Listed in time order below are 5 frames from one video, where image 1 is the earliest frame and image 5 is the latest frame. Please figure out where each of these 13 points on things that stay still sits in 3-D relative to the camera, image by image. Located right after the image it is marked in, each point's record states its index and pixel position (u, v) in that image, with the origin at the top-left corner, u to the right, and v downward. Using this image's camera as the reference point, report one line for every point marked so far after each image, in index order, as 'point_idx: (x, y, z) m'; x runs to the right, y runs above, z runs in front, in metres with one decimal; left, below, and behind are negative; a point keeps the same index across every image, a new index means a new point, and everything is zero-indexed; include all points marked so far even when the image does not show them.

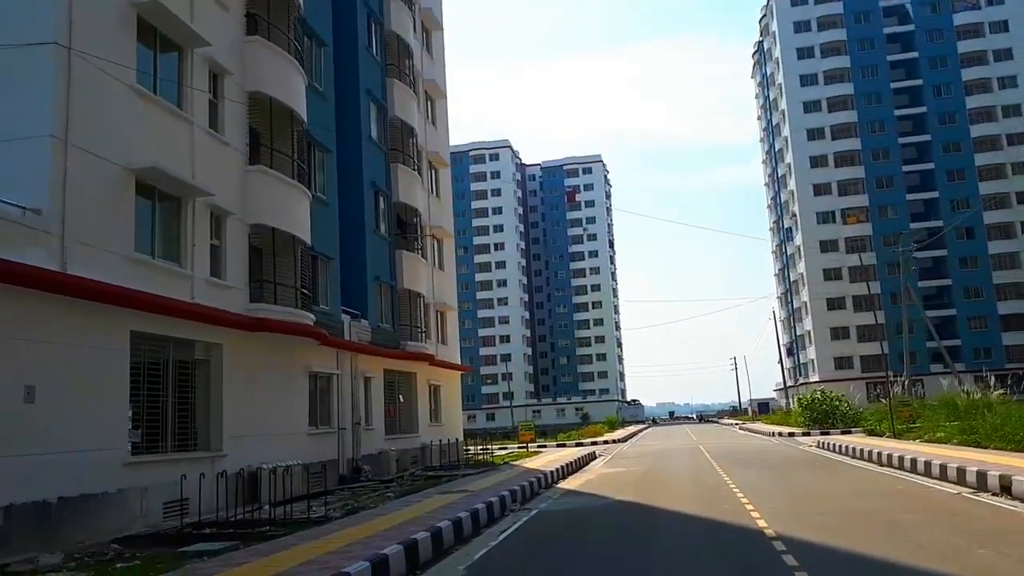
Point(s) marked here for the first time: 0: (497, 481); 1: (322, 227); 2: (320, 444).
0: (-0.3, -4.1, +16.5) m
1: (-4.5, +1.5, +18.3) m
2: (-4.3, -3.5, +17.2) m
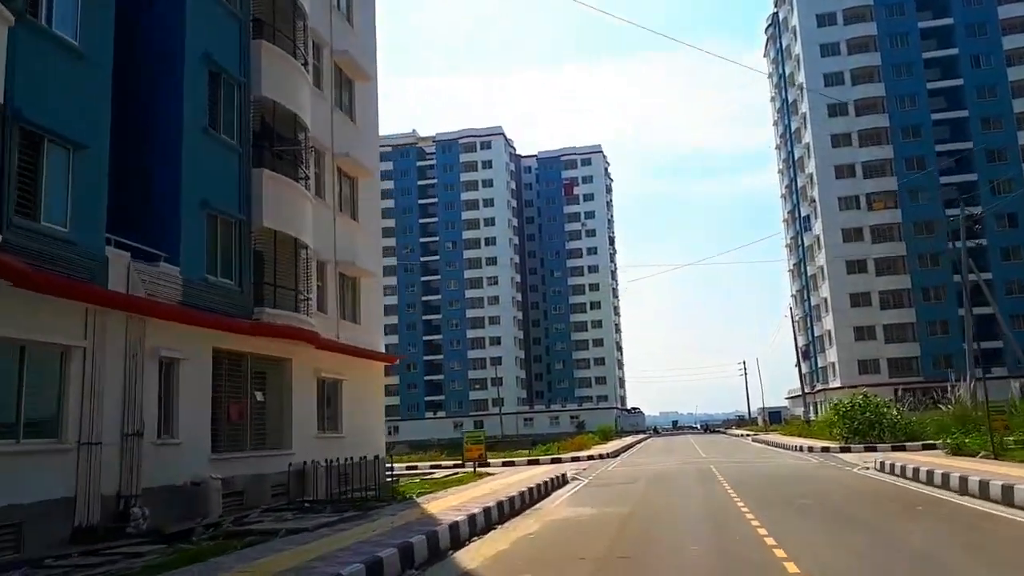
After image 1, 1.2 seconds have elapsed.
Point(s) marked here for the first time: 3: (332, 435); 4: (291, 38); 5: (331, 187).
0: (-2.0, -2.9, +8.5) m
1: (-6.1, +2.7, +10.4) m
2: (-6.0, -2.2, +9.3) m
3: (-4.1, -3.4, +17.7) m
4: (-4.8, +5.4, +16.8) m
5: (-4.4, +2.4, +18.6) m
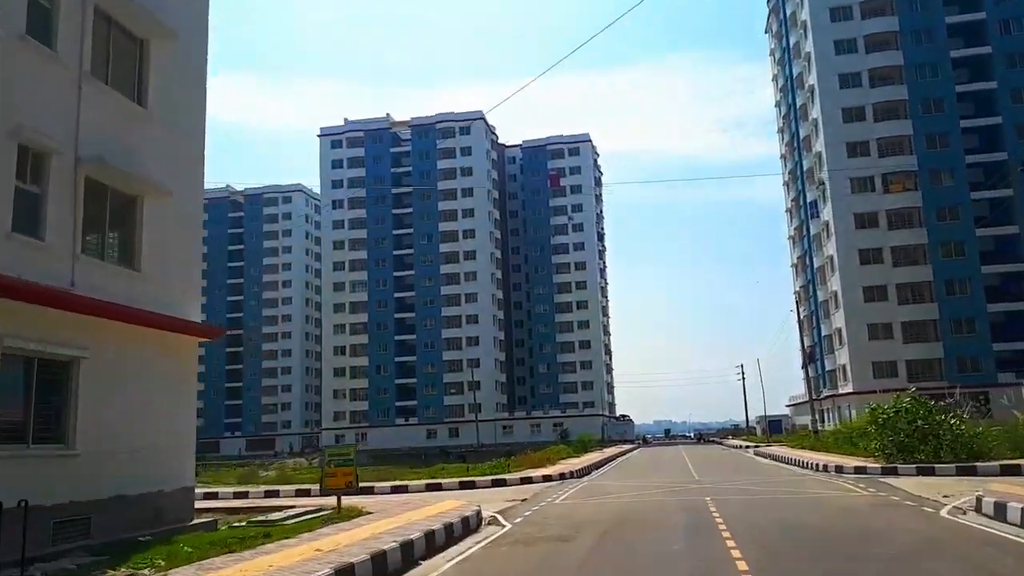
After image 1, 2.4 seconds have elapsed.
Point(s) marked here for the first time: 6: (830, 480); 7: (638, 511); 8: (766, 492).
0: (-3.9, -1.6, +0.9) m
1: (-8.0, +4.0, +2.9) m
2: (-7.9, -0.9, +1.7) m
3: (-6.1, -2.1, +10.1) m
4: (-6.7, +6.7, +9.3) m
5: (-6.3, +3.7, +11.1) m
6: (+8.0, -4.9, +19.5) m
7: (+2.4, -4.2, +14.6) m
8: (+5.8, -4.6, +17.4) m
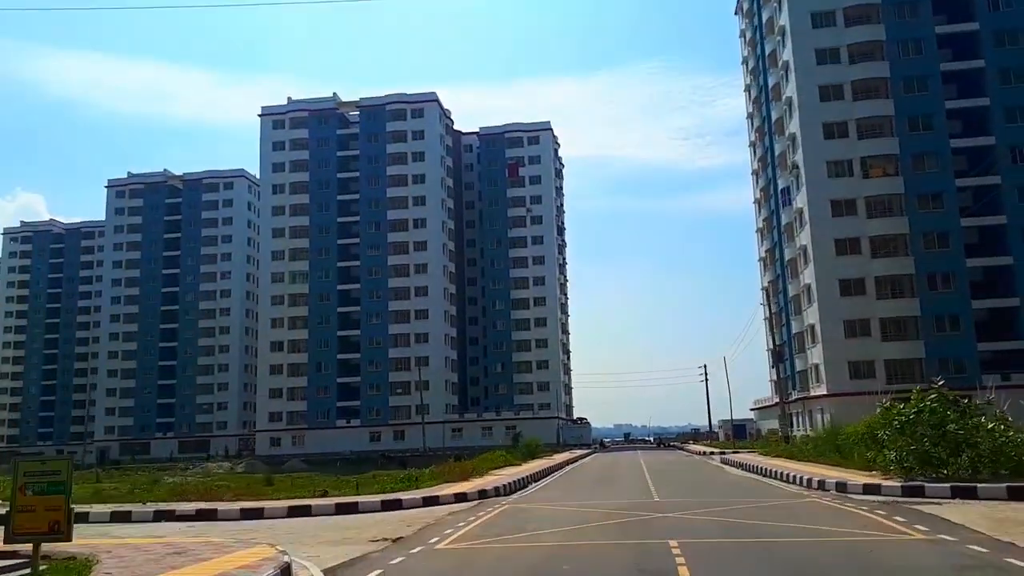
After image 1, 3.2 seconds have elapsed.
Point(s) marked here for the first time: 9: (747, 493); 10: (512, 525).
0: (-5.0, -0.4, -5.0) m
1: (-9.1, +5.2, -3.2) m
2: (-9.0, +0.3, -4.4) m
3: (-7.7, -1.0, +4.1) m
4: (-8.1, +7.8, +3.3) m
5: (-7.8, +4.8, +5.0) m
6: (+6.0, -4.0, +14.1) m
7: (+0.6, -3.2, +8.9) m
8: (+3.8, -3.7, +11.9) m
9: (+5.8, -5.1, +19.3) m
10: (0.0, -3.9, +13.0) m
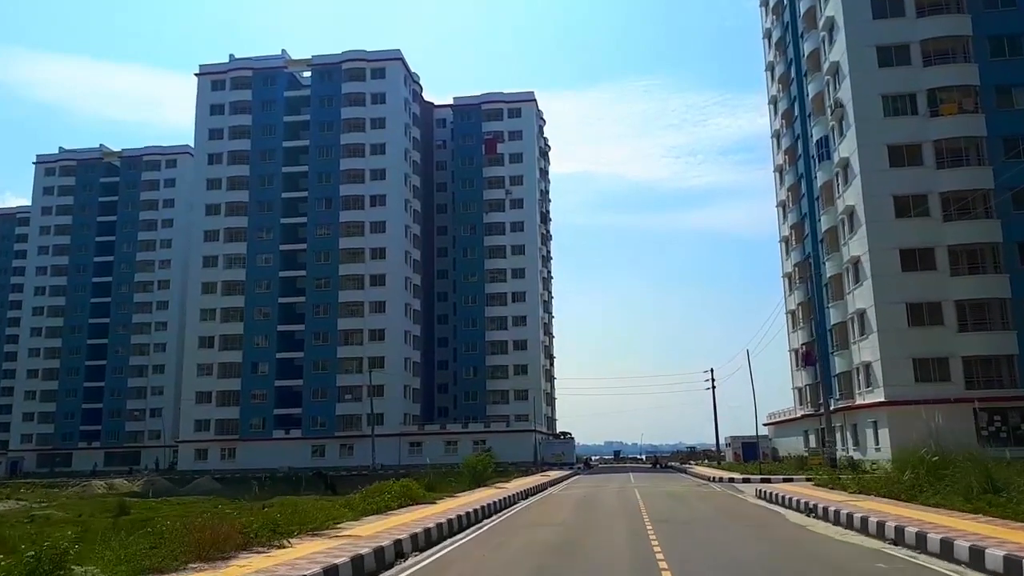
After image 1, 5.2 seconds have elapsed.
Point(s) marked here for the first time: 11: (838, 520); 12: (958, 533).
0: (-6.9, +2.4, -18.0) m
1: (-10.9, +8.1, -16.2) m
2: (-10.8, +3.2, -17.4) m
3: (-9.6, +1.8, -9.0) m
4: (-9.9, +10.6, -9.6) m
5: (-9.7, +7.6, -7.9) m
6: (+3.9, -1.7, +1.2) m
7: (-1.4, -0.7, -4.1) m
8: (+1.8, -1.3, -1.1) m
9: (+3.7, -2.8, +6.3) m
10: (-2.0, -1.5, 0.0) m
11: (+7.7, -5.4, +17.9) m
12: (+7.6, -4.1, +12.8) m
